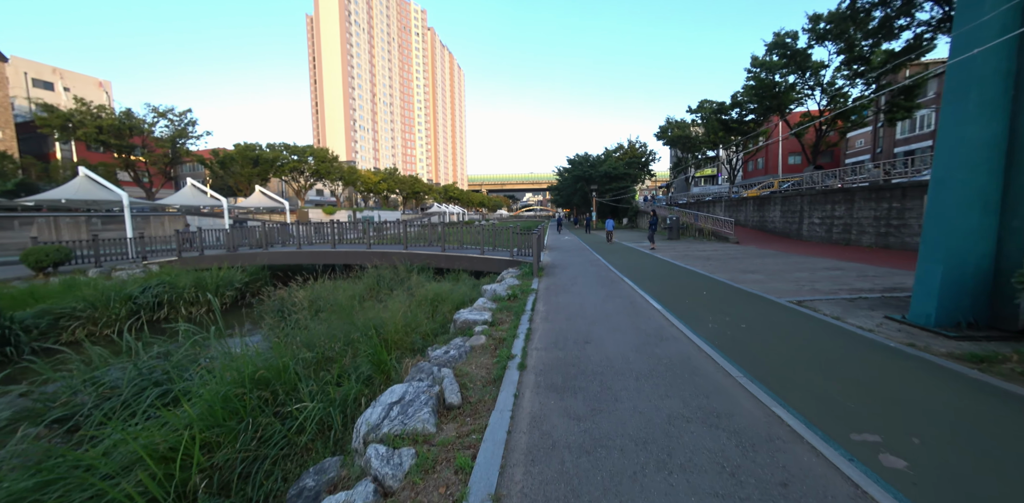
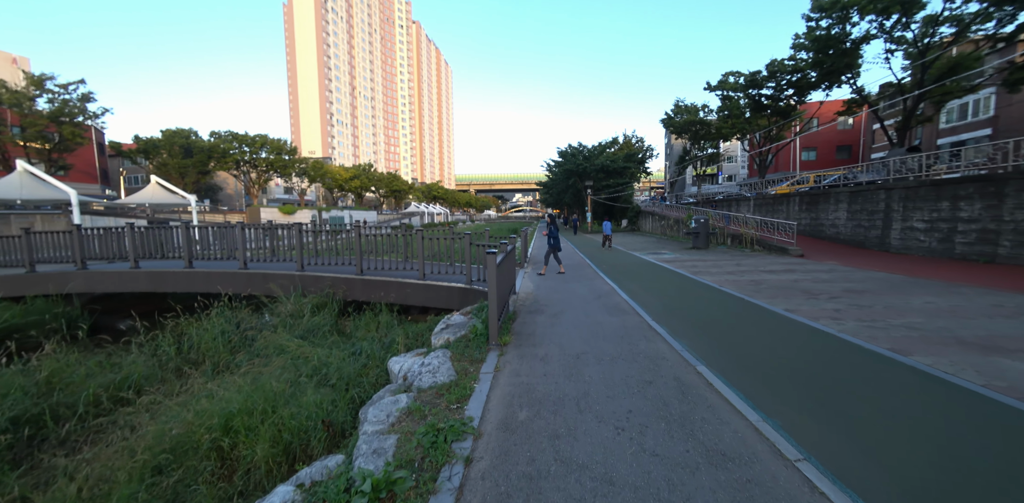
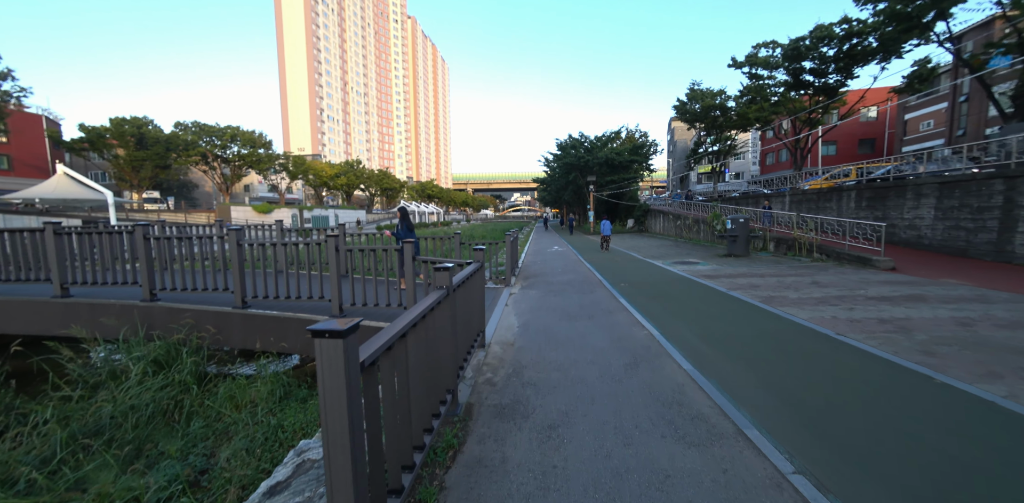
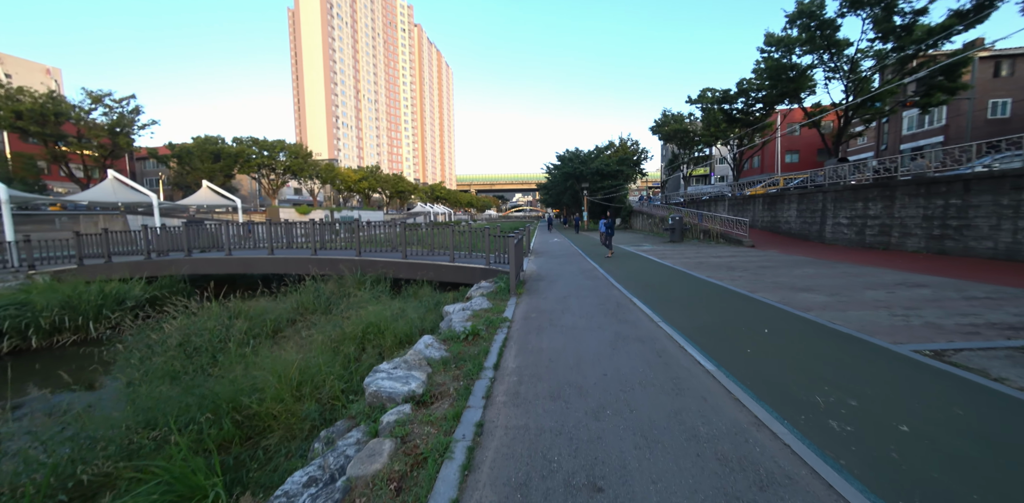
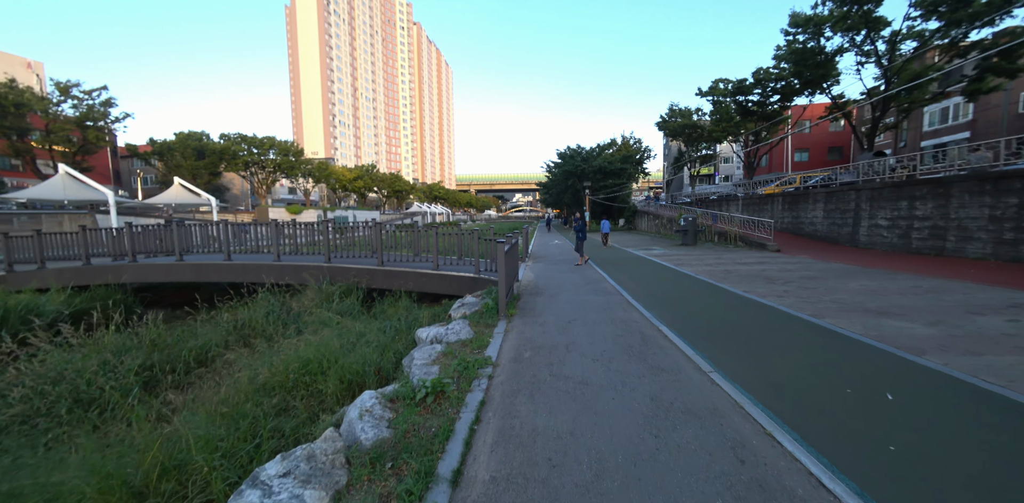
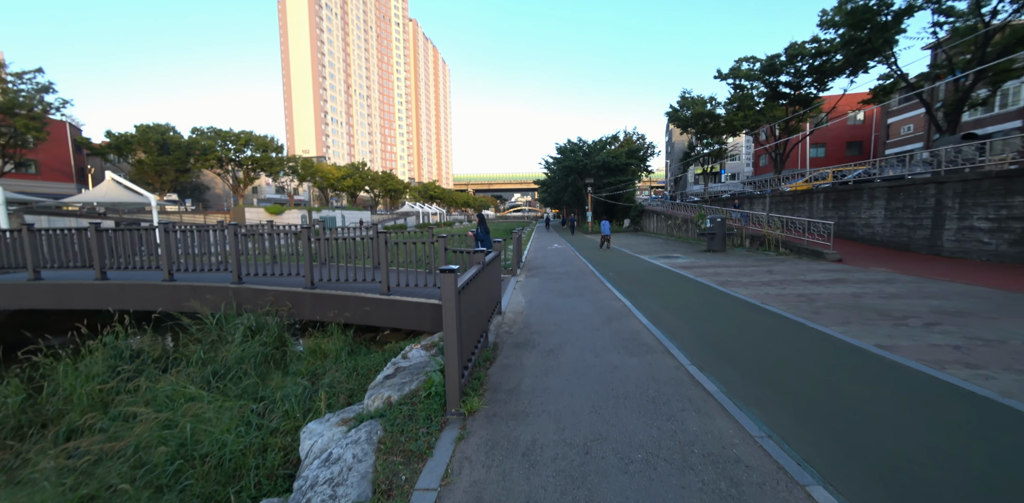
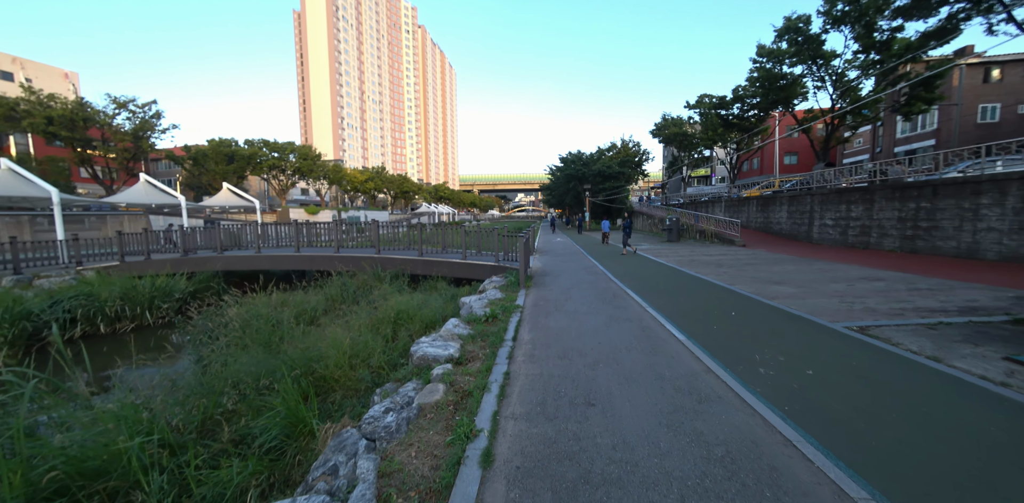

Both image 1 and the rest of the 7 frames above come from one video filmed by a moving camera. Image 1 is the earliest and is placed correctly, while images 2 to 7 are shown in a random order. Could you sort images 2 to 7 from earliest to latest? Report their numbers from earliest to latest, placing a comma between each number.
7, 4, 5, 2, 6, 3
